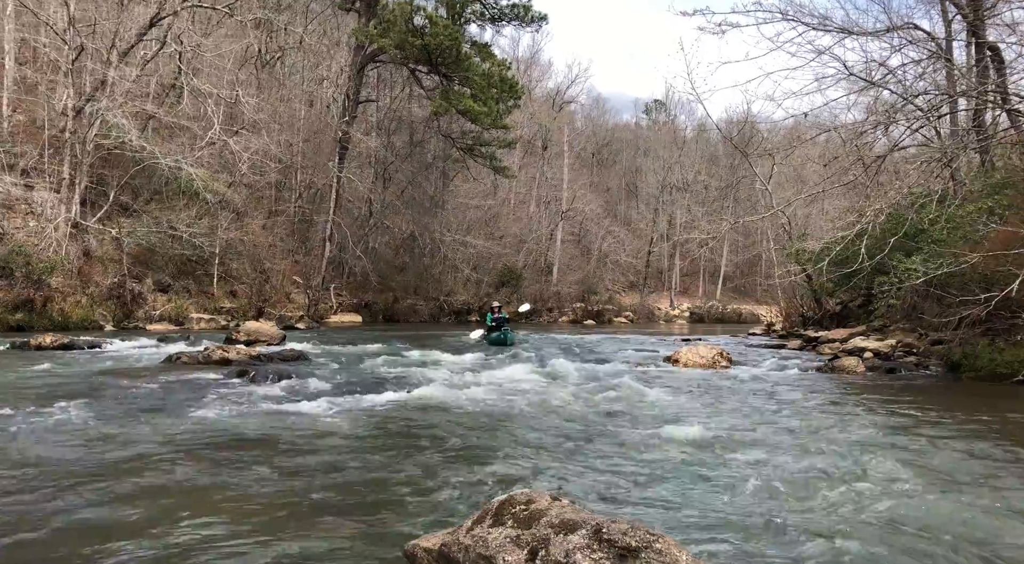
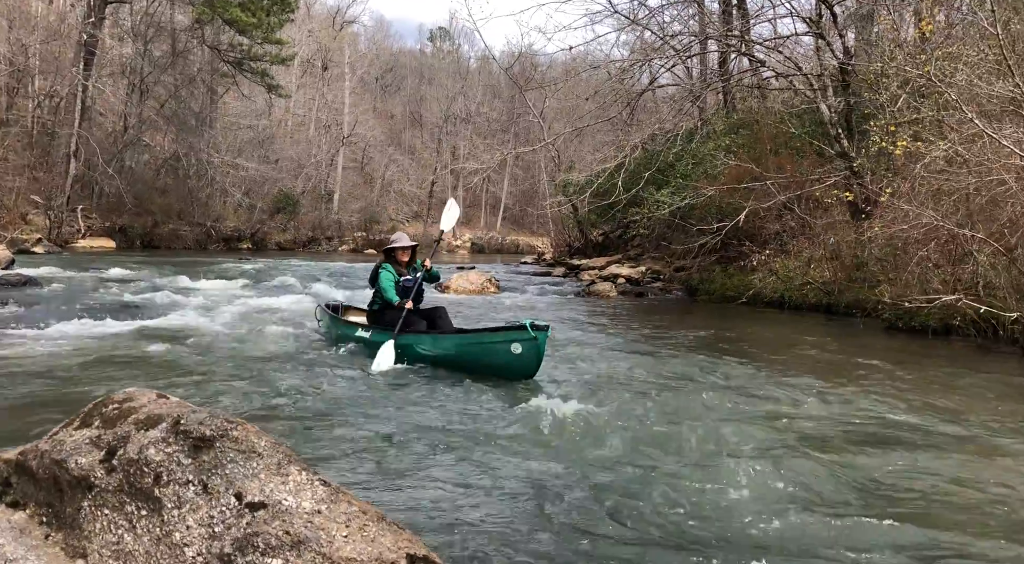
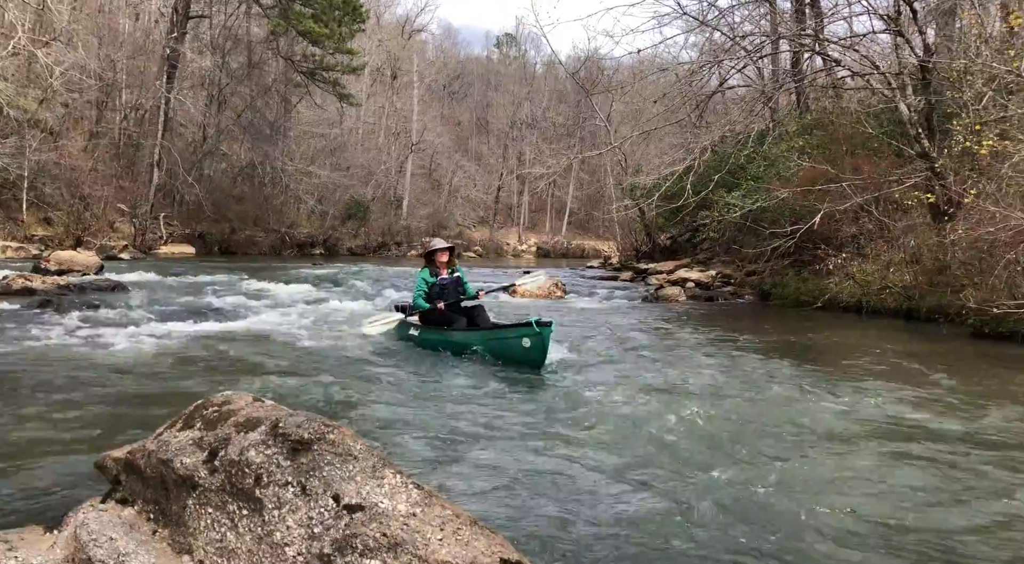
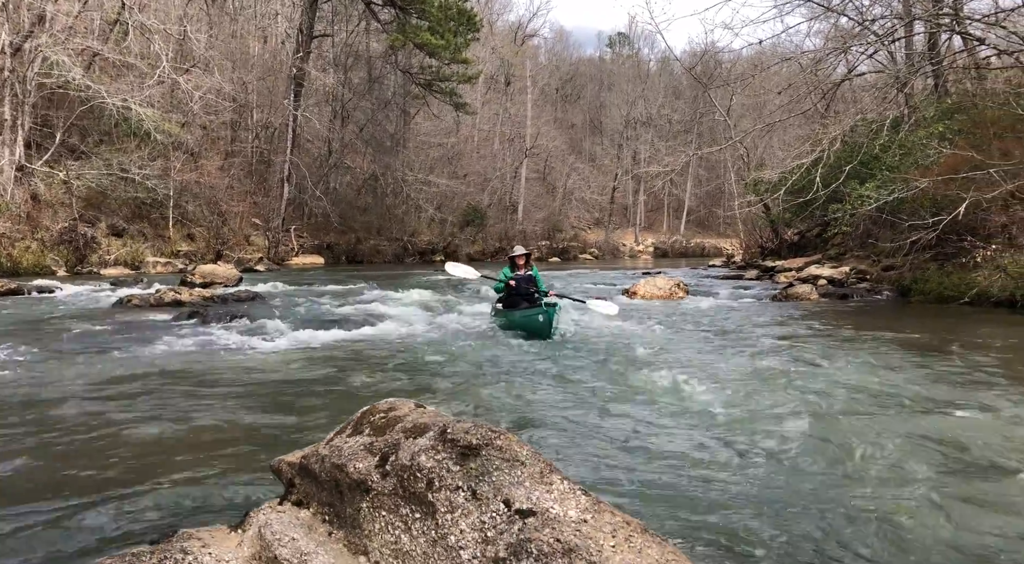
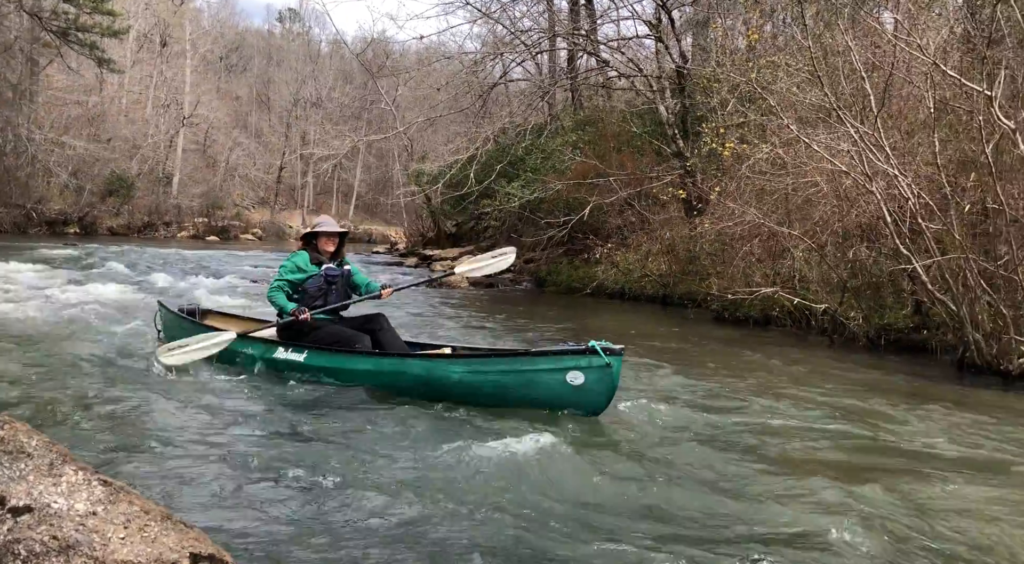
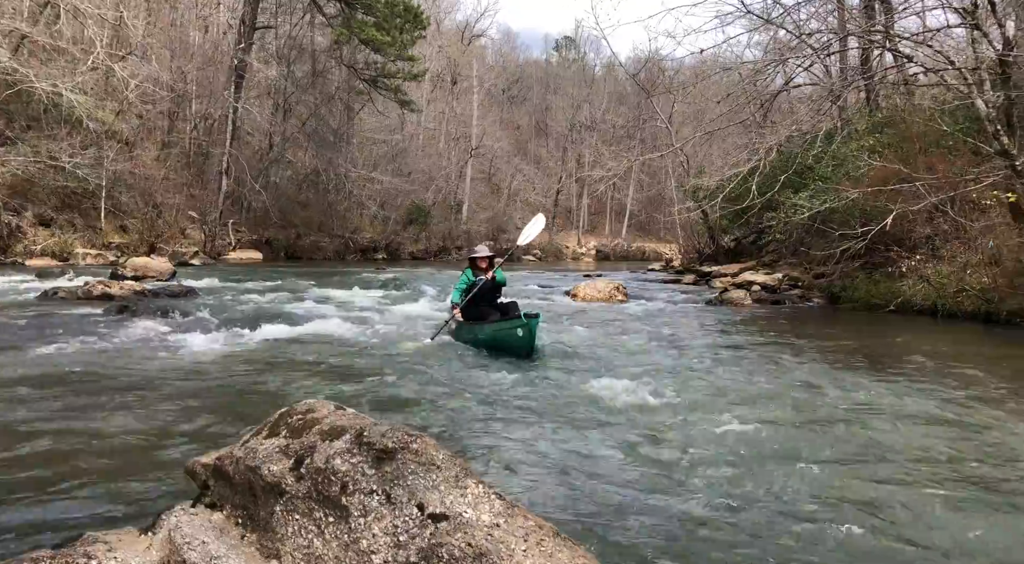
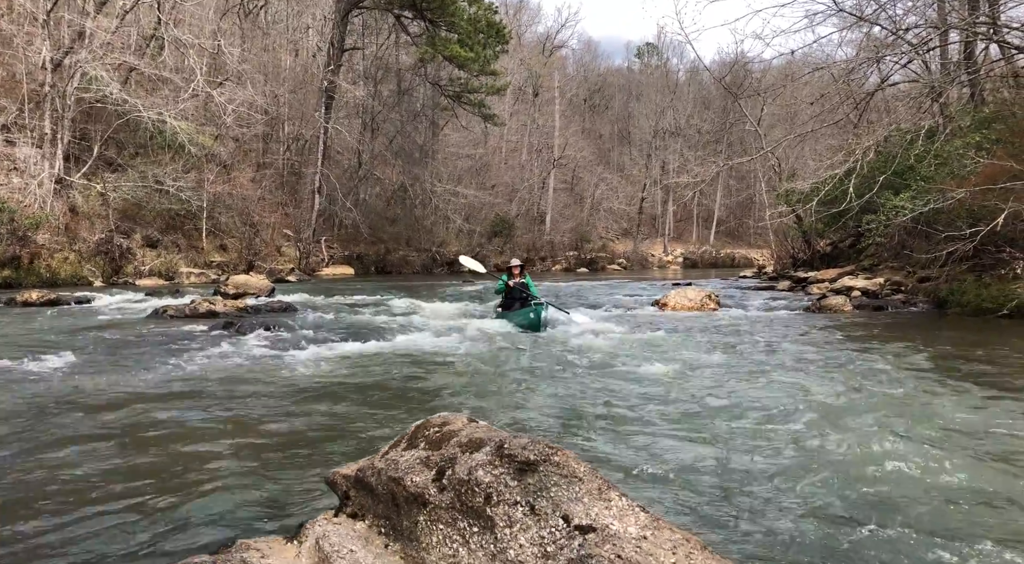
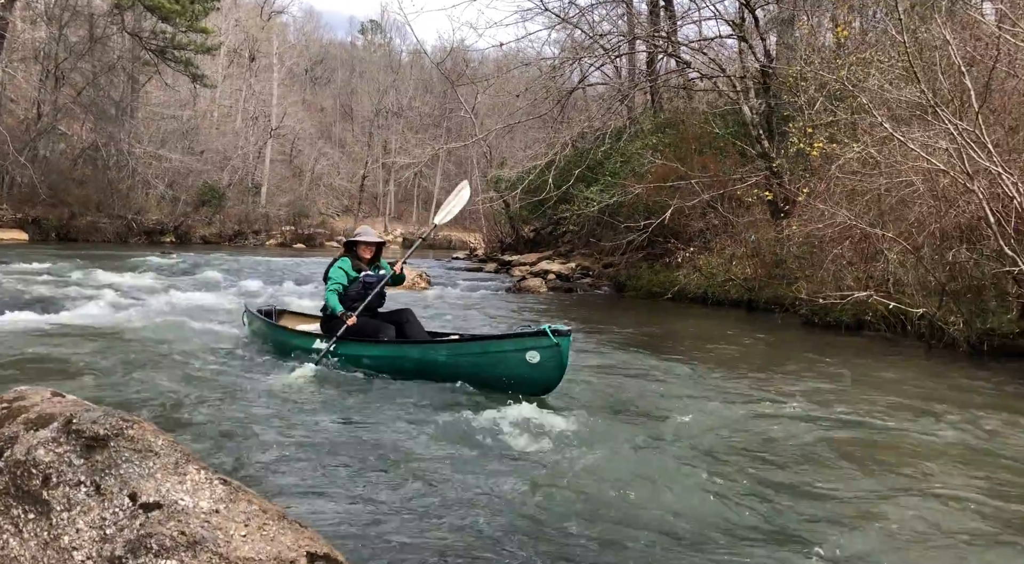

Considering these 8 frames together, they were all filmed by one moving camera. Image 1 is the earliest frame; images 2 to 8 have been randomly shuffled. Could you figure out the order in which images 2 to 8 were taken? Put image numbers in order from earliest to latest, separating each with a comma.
7, 4, 6, 3, 2, 8, 5
